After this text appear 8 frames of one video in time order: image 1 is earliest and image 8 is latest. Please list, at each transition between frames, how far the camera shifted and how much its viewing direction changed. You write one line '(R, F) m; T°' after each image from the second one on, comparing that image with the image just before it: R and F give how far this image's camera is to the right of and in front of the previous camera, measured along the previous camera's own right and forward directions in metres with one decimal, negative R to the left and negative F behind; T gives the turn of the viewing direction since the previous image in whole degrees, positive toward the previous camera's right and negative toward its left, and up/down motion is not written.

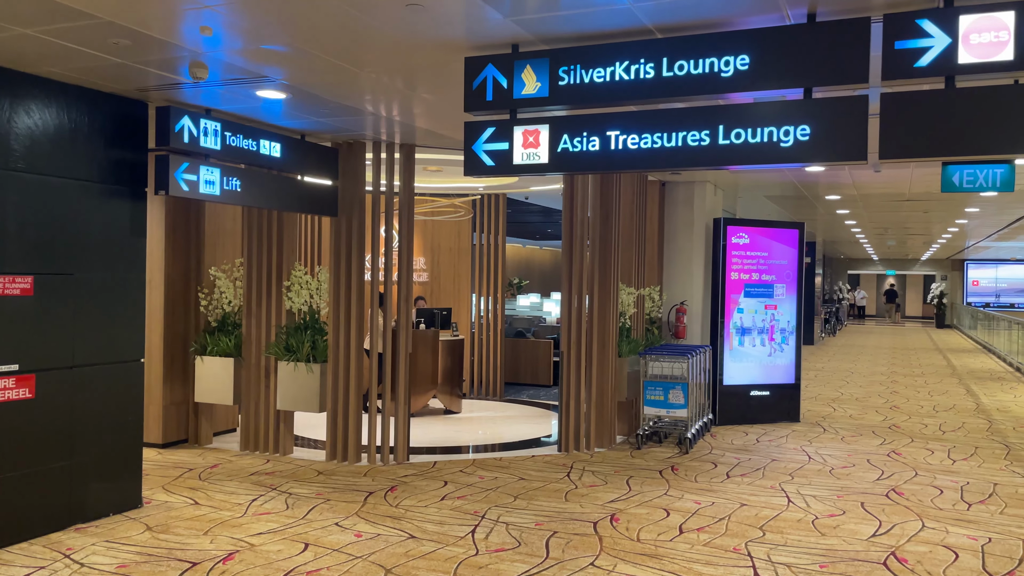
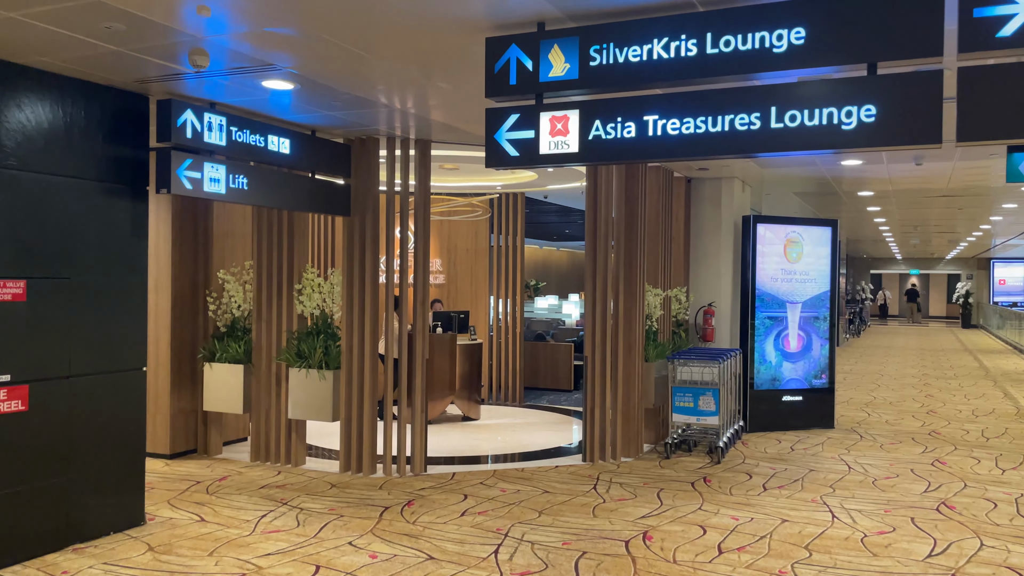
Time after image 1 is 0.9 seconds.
(-0.1, +0.3) m; -1°
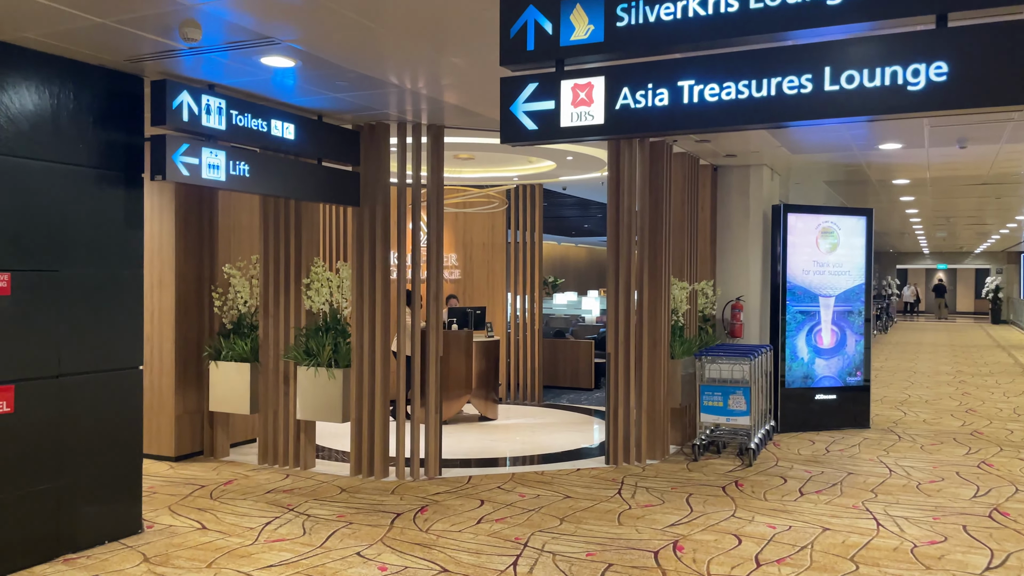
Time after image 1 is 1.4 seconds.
(0.0, +0.3) m; -1°
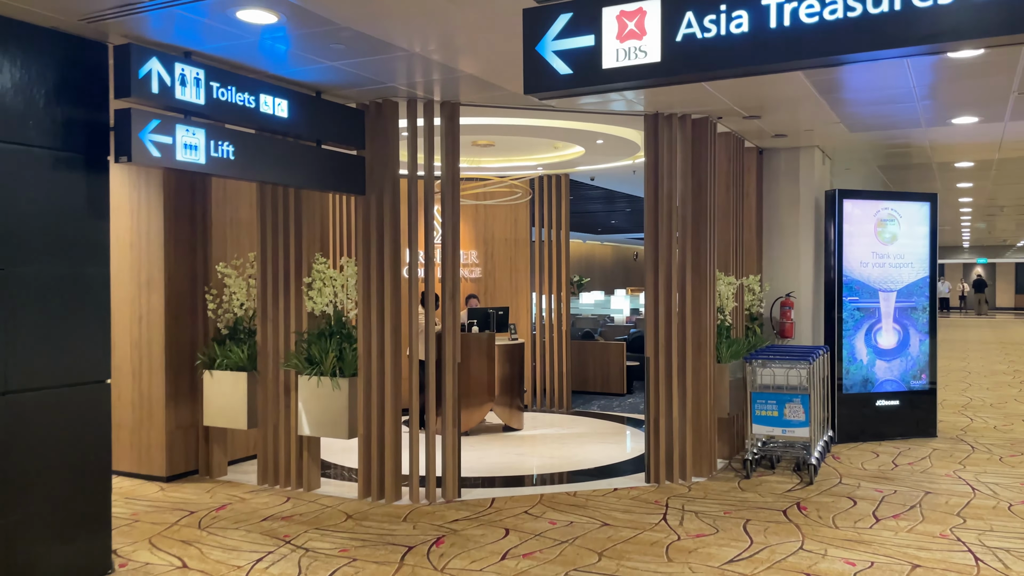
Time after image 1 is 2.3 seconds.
(0.0, +0.7) m; -2°
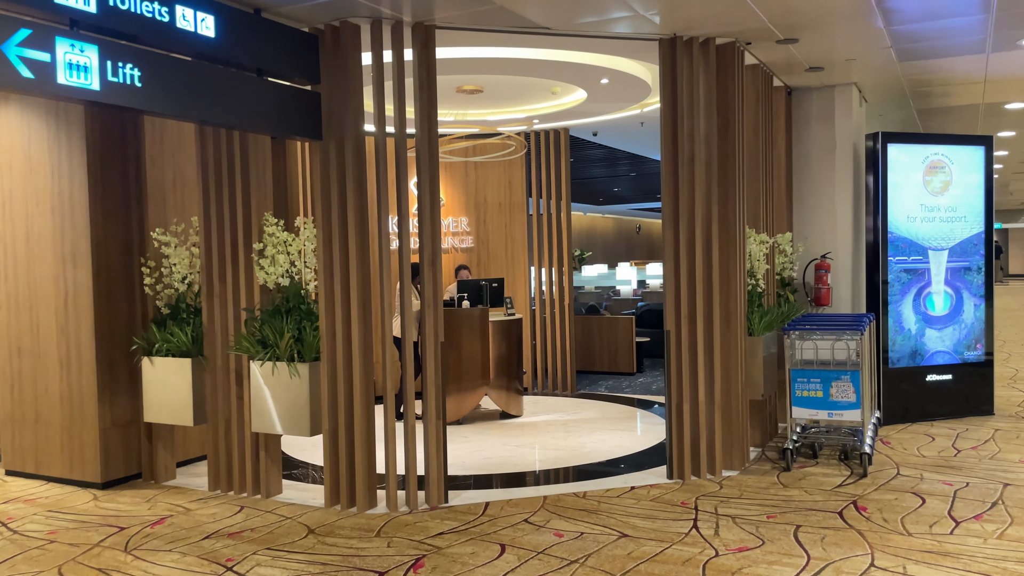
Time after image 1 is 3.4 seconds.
(0.0, +0.9) m; 0°
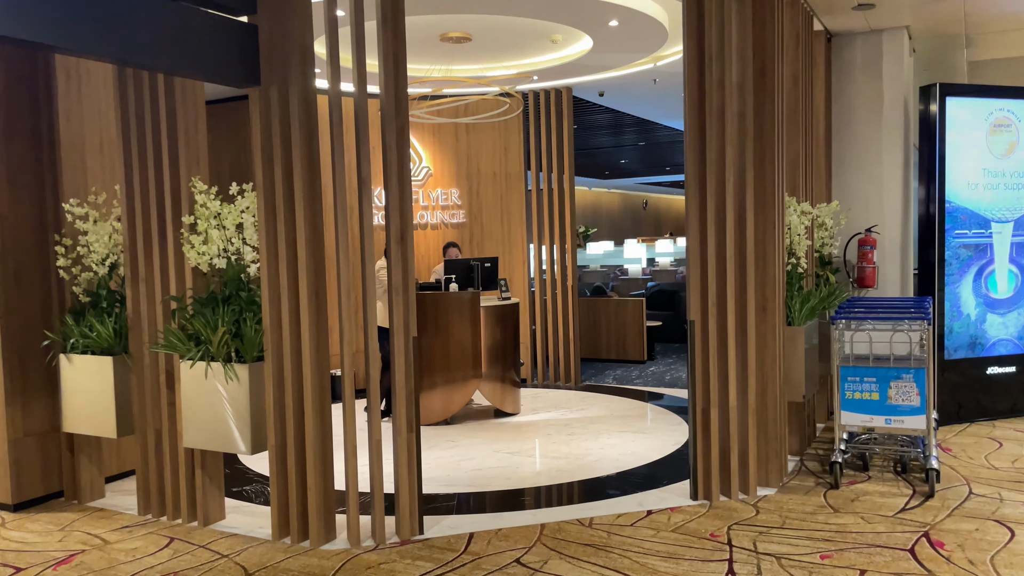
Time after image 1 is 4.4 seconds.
(+0.1, +0.9) m; 0°
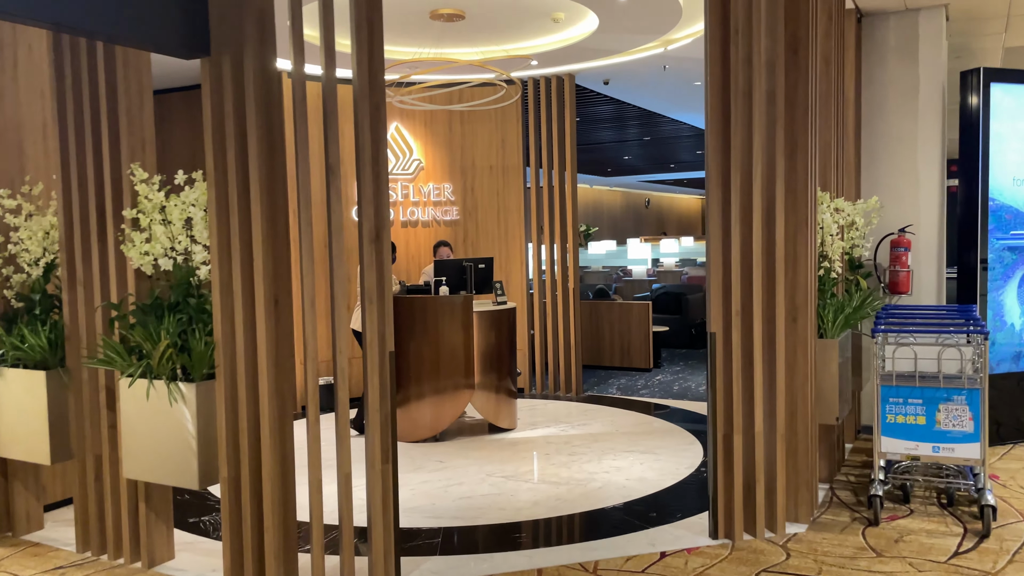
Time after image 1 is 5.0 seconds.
(0.0, +0.5) m; 0°
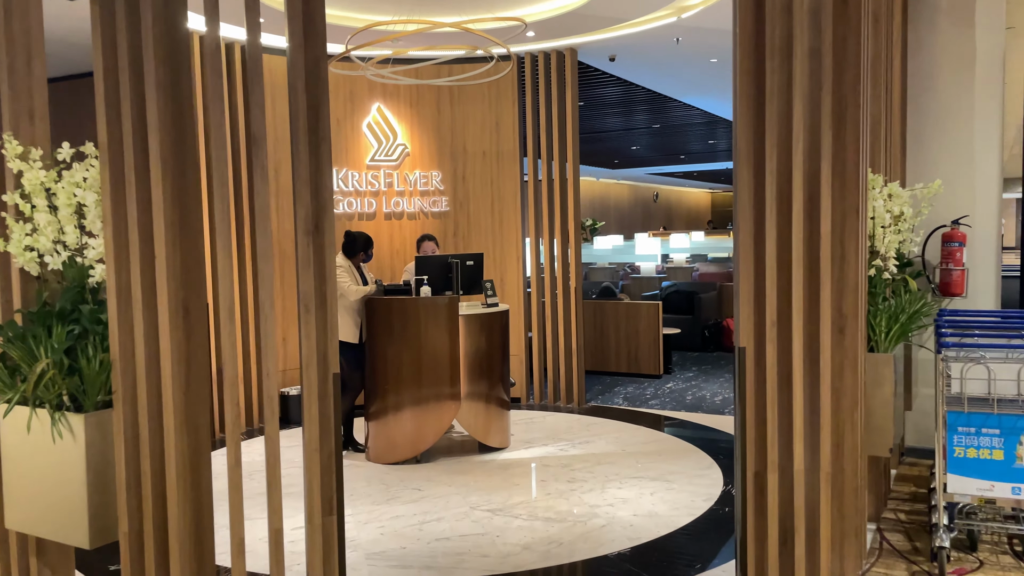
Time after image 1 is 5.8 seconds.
(+0.1, +0.7) m; -1°
